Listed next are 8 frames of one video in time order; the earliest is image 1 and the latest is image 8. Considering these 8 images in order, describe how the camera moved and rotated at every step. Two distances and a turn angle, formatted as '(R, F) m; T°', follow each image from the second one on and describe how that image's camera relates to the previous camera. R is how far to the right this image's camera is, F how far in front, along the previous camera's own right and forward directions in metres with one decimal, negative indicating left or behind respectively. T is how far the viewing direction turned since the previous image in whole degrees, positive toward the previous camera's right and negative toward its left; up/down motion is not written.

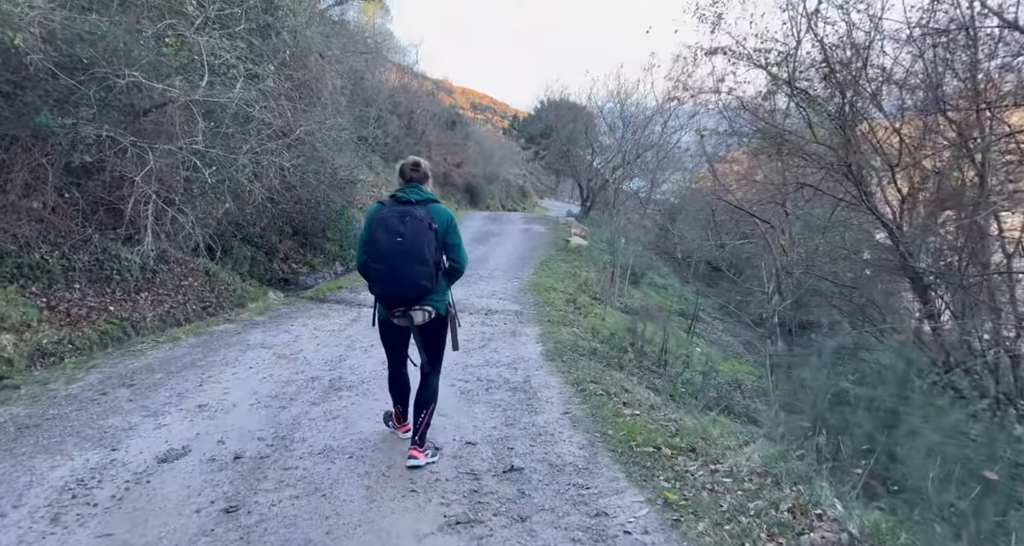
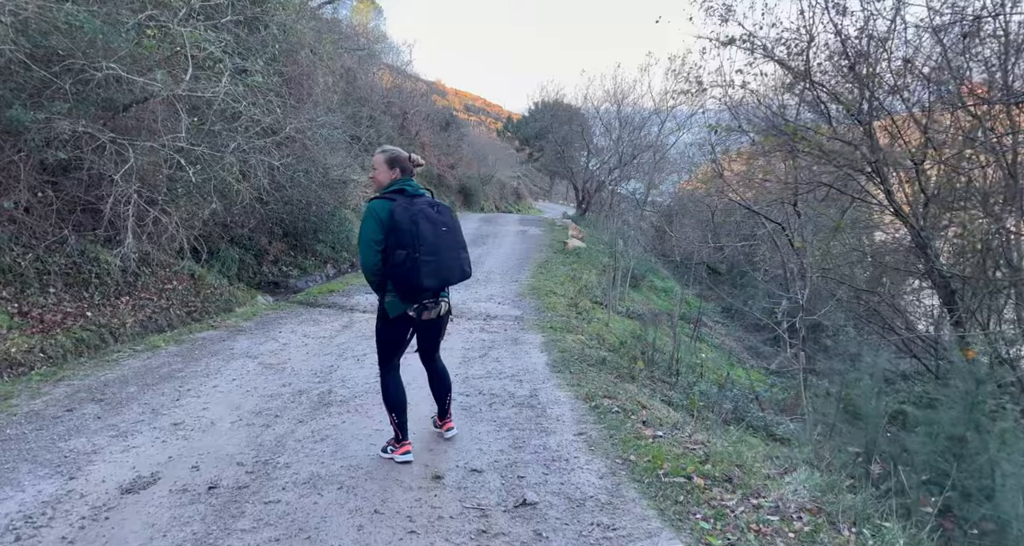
(-0.1, +0.4) m; +1°
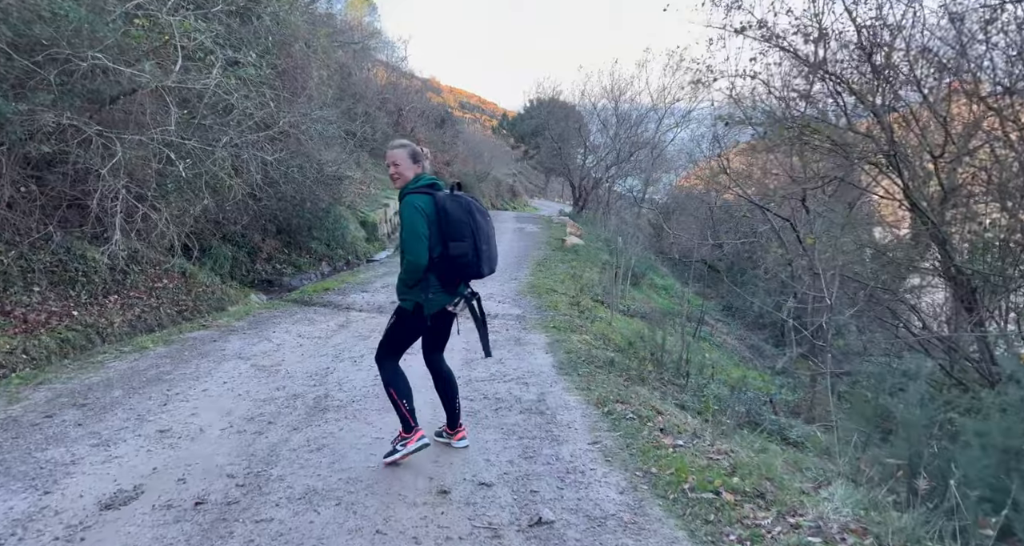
(-0.1, +0.3) m; 0°
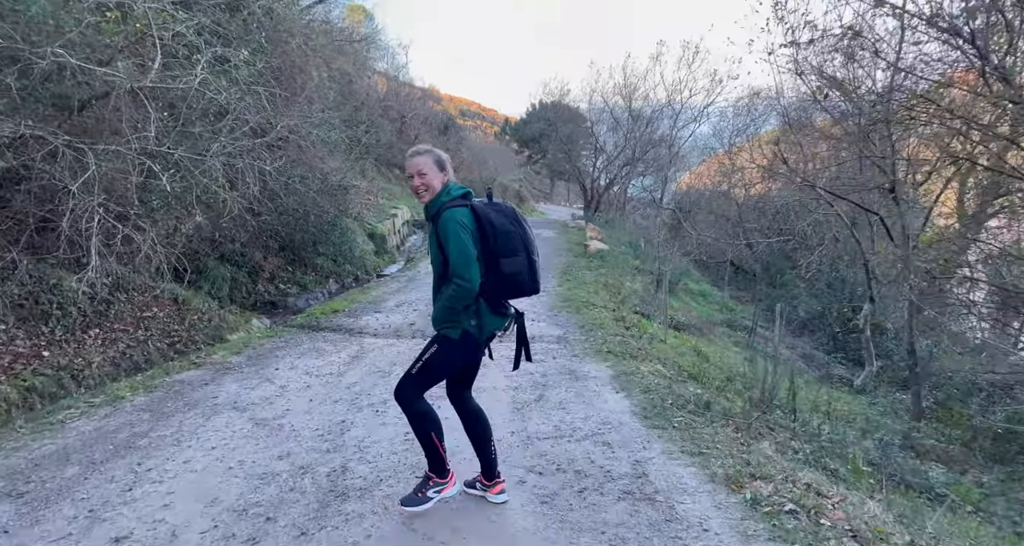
(-0.4, +1.2) m; 0°
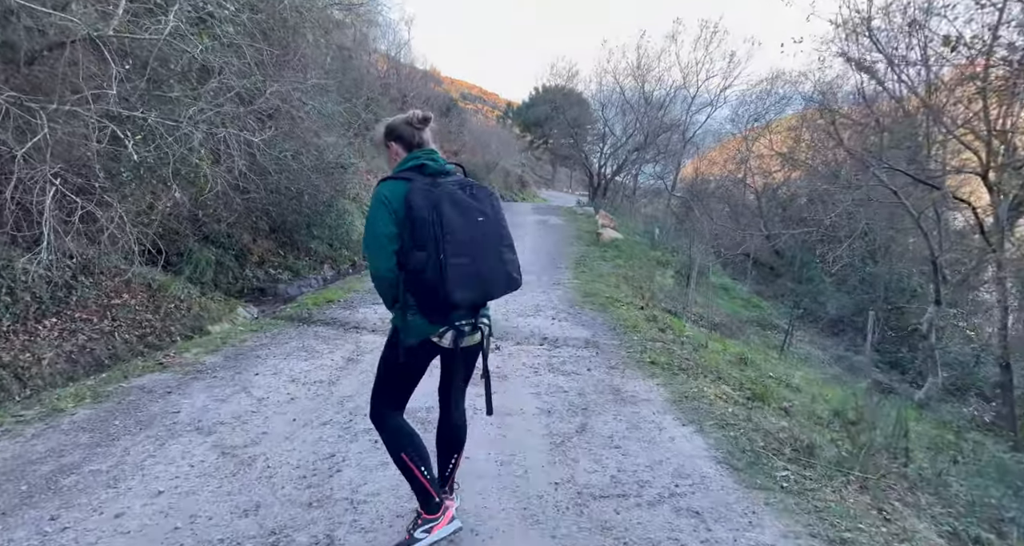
(-0.2, +1.1) m; 0°
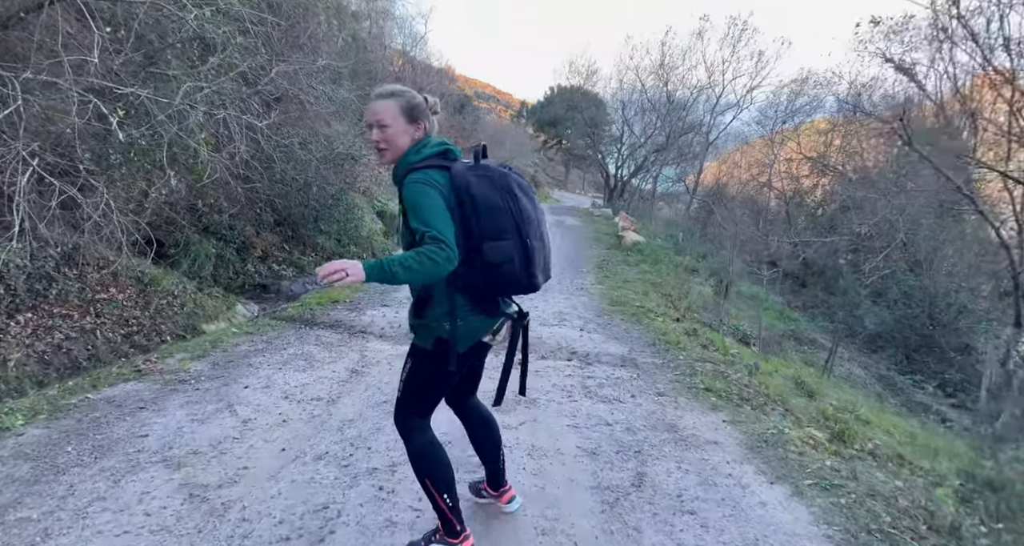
(-0.2, +0.8) m; -1°
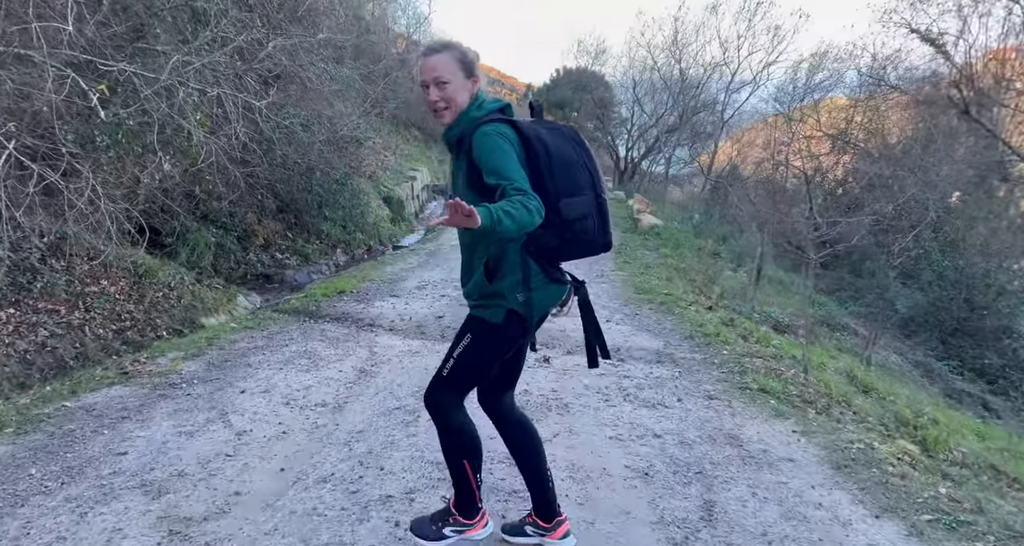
(-0.1, +0.6) m; -1°
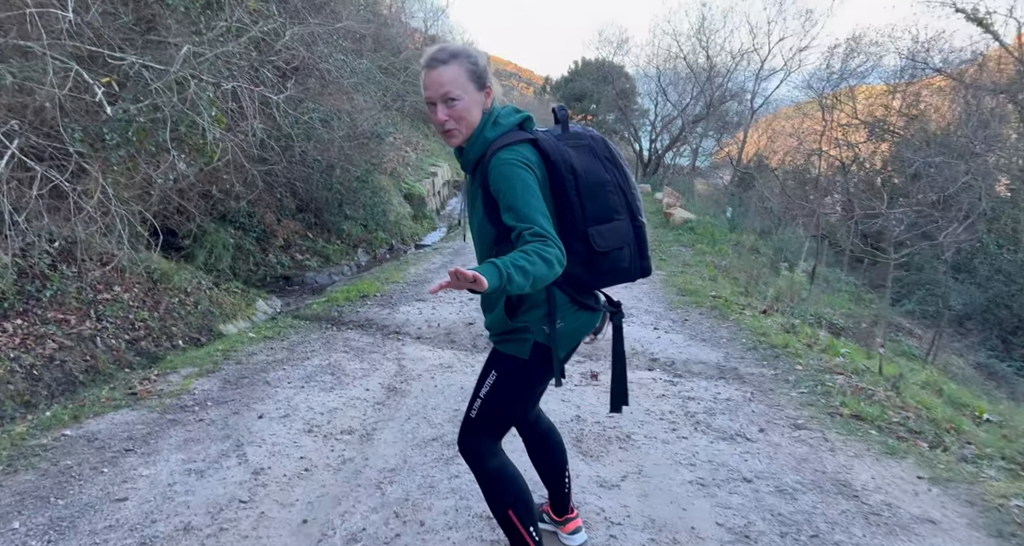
(-0.2, +0.5) m; -2°
